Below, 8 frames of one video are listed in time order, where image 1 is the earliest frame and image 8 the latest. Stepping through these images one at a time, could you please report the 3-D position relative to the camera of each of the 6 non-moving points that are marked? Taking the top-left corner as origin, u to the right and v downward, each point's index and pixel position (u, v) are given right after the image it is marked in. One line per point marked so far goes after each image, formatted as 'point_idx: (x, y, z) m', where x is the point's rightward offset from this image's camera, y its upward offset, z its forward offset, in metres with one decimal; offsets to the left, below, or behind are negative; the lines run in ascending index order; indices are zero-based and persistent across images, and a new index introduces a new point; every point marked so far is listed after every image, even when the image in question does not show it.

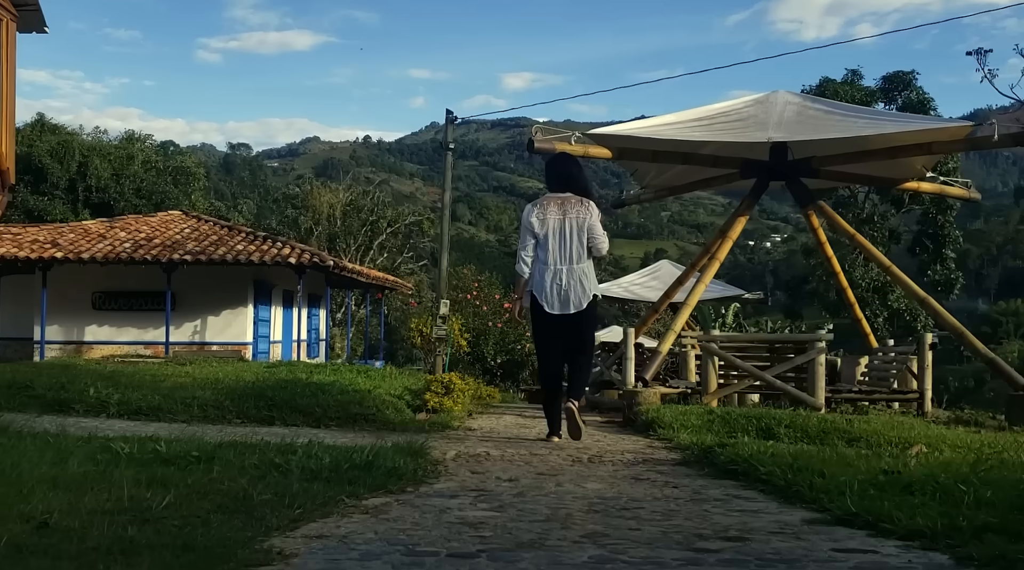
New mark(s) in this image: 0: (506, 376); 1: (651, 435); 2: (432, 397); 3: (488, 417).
0: (-0.2, -1.5, +19.4) m
1: (+1.2, -1.2, +9.5) m
2: (-0.7, -1.0, +10.4) m
3: (-0.3, -1.3, +10.9) m
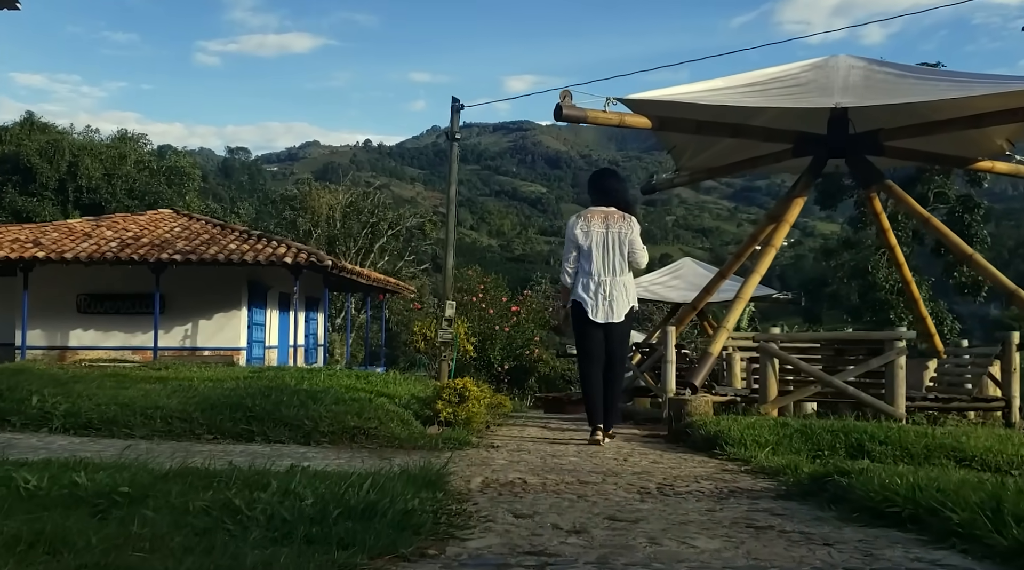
0: (0.0, -1.5, +17.8) m
1: (+1.4, -1.1, +7.8) m
2: (-0.5, -0.9, +8.8) m
3: (-0.1, -1.2, +9.3) m
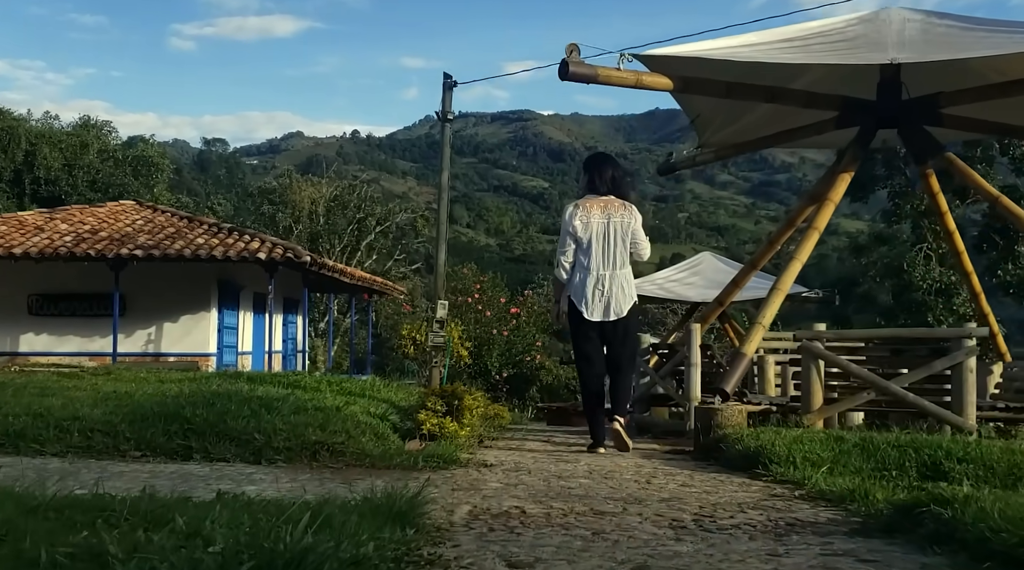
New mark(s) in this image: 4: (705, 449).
0: (0.0, -1.5, +16.3) m
1: (+1.4, -1.0, +6.4) m
2: (-0.5, -0.9, +7.3) m
3: (-0.1, -1.1, +7.8) m
4: (+1.2, -1.1, +7.4) m
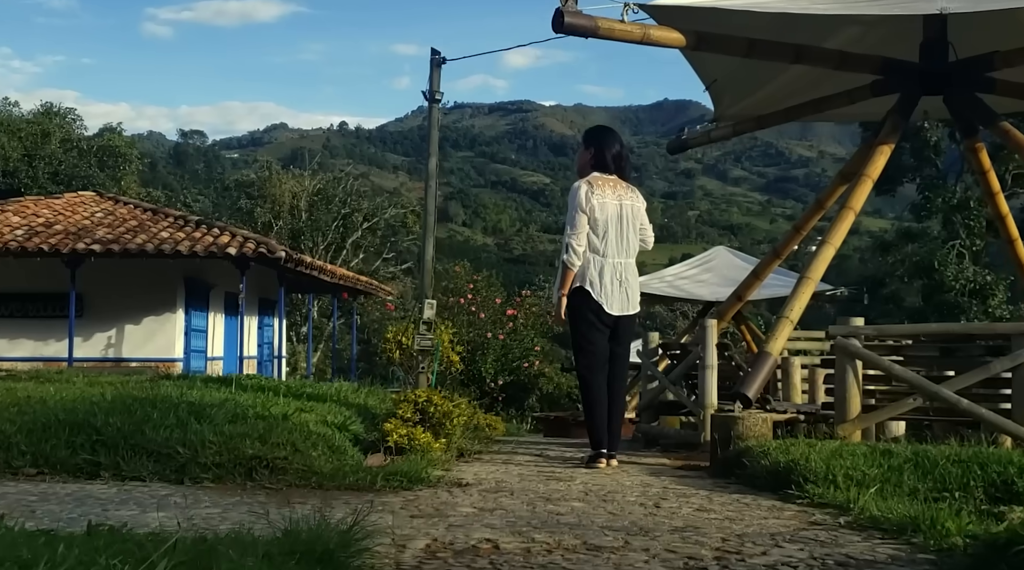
0: (0.0, -1.5, +15.2) m
1: (+1.3, -0.9, +5.2) m
2: (-0.6, -0.8, +6.2) m
3: (-0.2, -1.0, +6.7) m
4: (+1.2, -1.0, +6.2) m
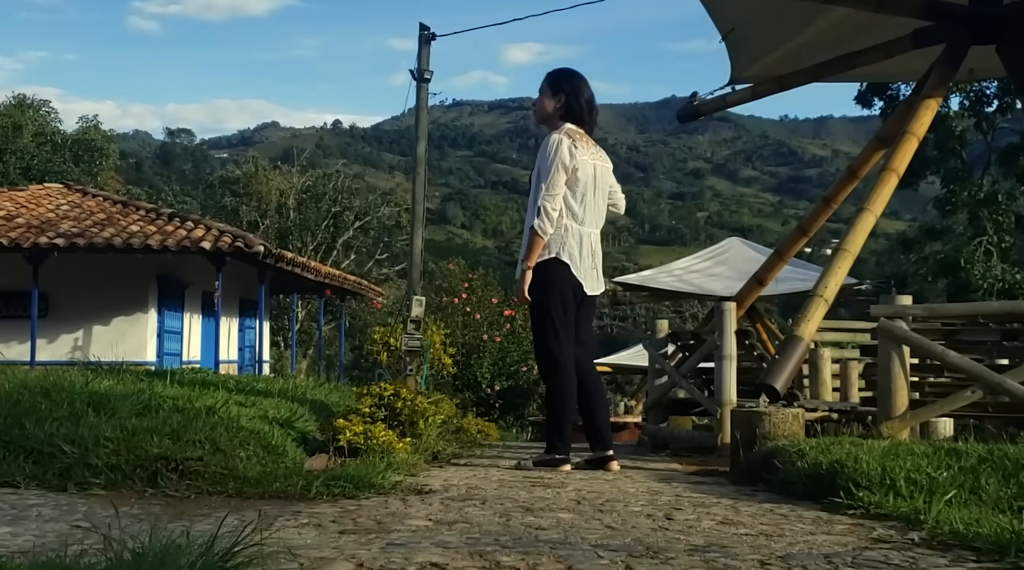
0: (0.0, -1.5, +14.1) m
1: (+1.2, -0.8, +4.1) m
2: (-0.7, -0.6, +5.1) m
3: (-0.3, -0.9, +5.6) m
4: (+1.1, -0.8, +5.1) m
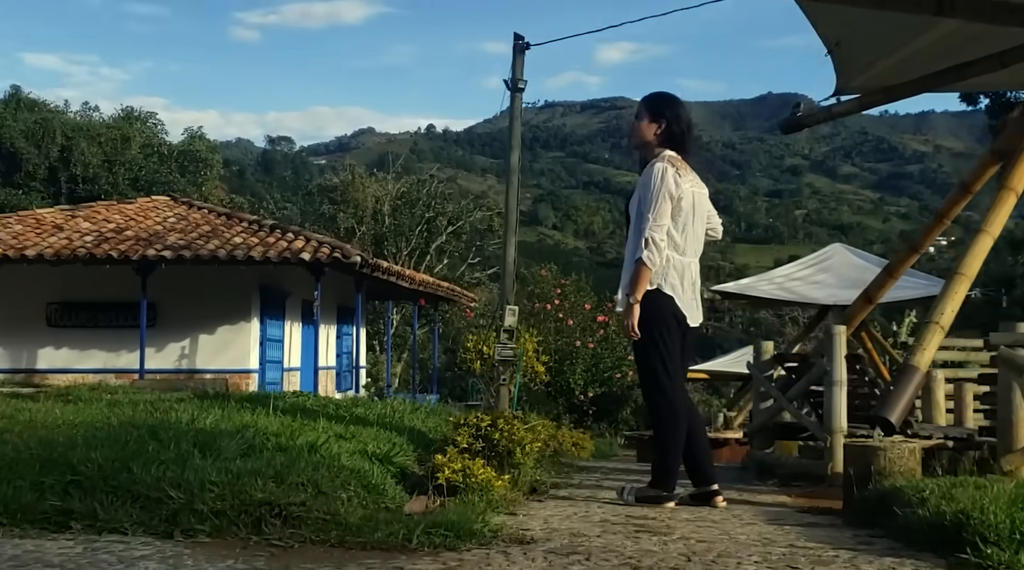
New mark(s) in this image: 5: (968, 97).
0: (+1.1, -1.6, +13.9) m
1: (+1.6, -0.9, +3.9) m
2: (-0.3, -0.8, +5.0) m
3: (+0.2, -1.0, +5.5) m
4: (+1.5, -1.0, +4.9) m
5: (+6.0, +2.5, +15.0) m
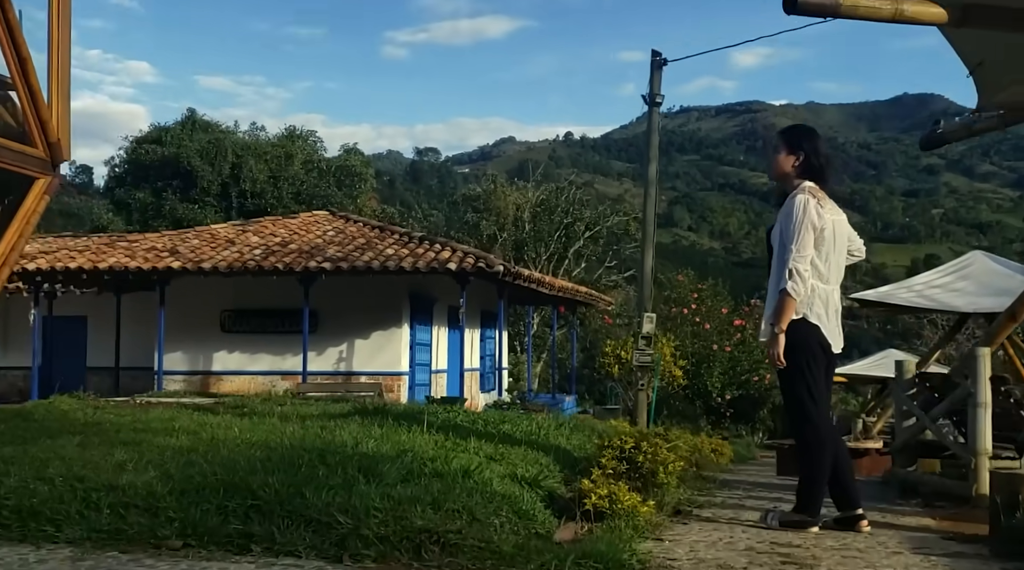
0: (+2.7, -1.7, +14.0) m
1: (+2.1, -1.1, +4.0) m
2: (+0.4, -0.9, +5.3) m
3: (+0.9, -1.2, +5.7) m
4: (+2.1, -1.1, +5.0) m
5: (+7.7, +2.4, +14.5) m
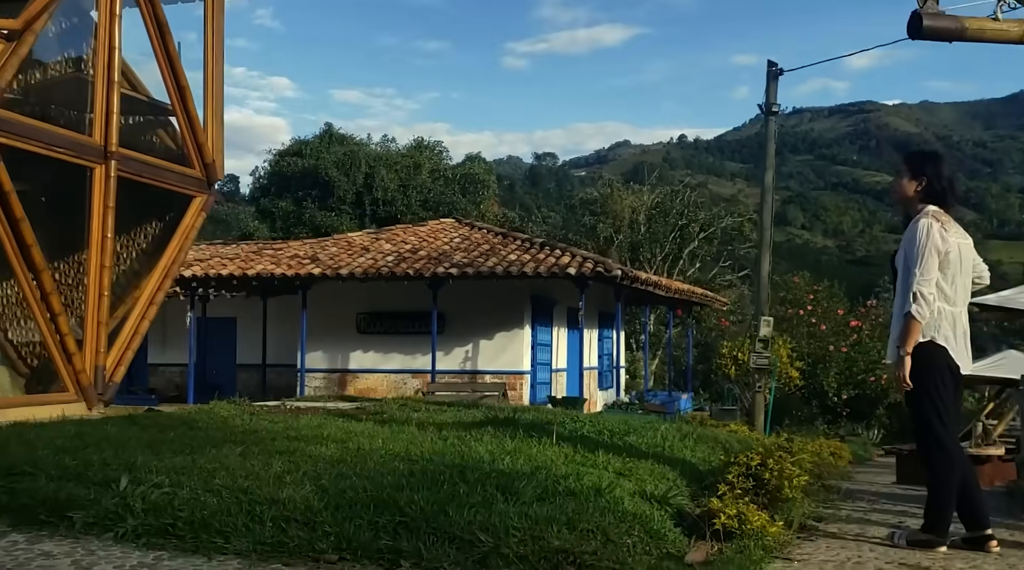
0: (+4.1, -1.7, +13.9) m
1: (+2.6, -1.2, +4.0) m
2: (+1.0, -1.1, +5.5) m
3: (+1.6, -1.3, +5.8) m
4: (+2.7, -1.2, +5.0) m
5: (+9.1, +2.4, +13.9) m
